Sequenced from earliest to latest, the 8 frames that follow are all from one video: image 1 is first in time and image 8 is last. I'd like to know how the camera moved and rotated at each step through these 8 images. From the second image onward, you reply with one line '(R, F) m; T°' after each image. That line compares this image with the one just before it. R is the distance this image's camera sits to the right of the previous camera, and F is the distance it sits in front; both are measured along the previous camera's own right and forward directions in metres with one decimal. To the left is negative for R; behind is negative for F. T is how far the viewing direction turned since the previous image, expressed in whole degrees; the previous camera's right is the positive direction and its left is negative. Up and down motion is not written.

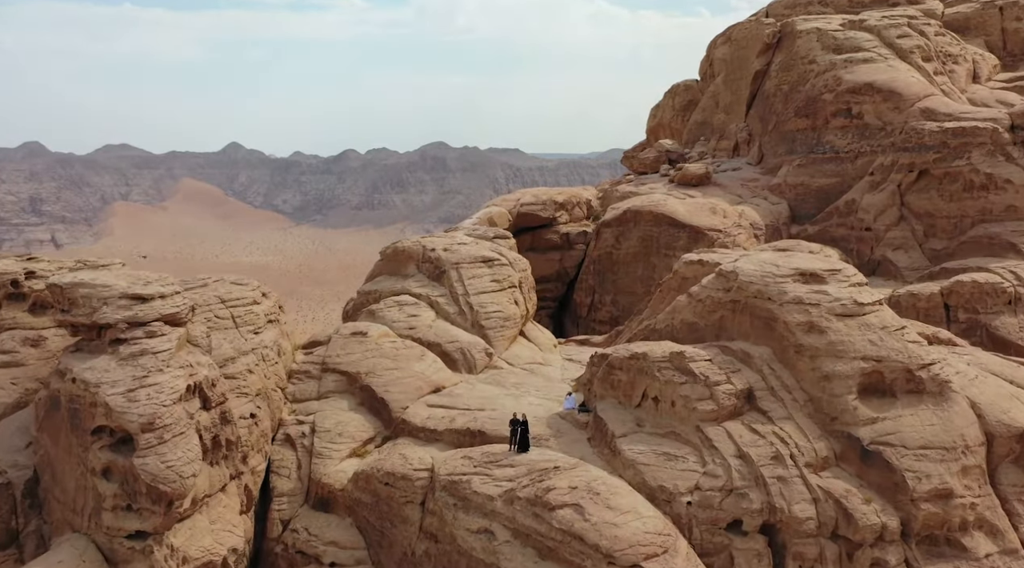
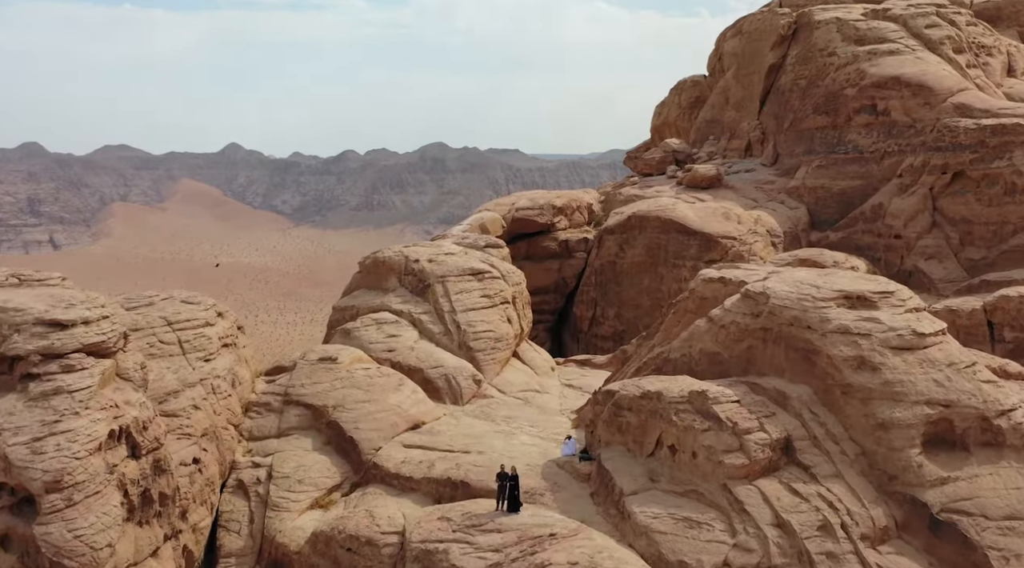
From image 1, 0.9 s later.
(+0.1, +1.9) m; 0°
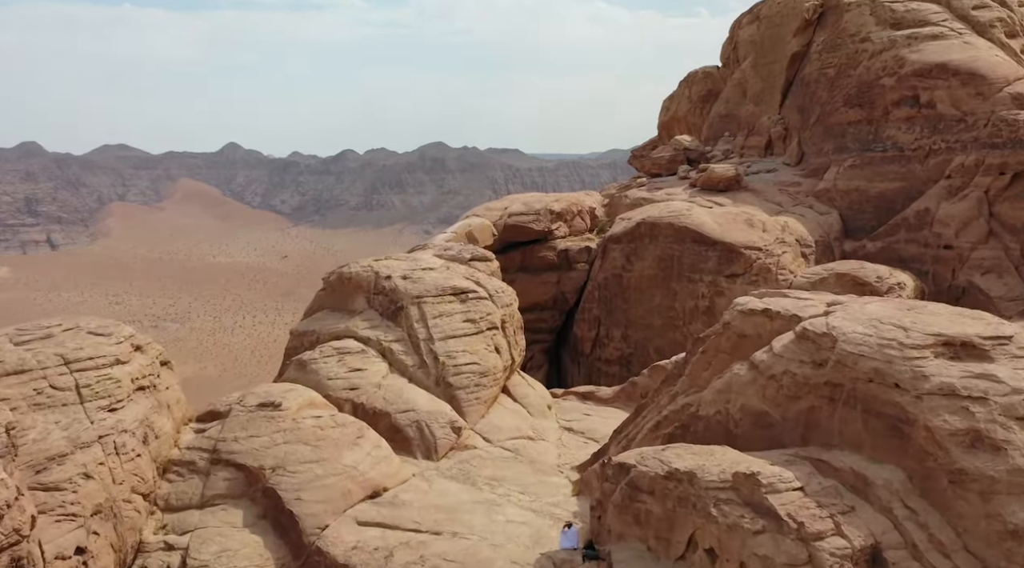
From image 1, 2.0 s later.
(+0.1, +2.6) m; 0°
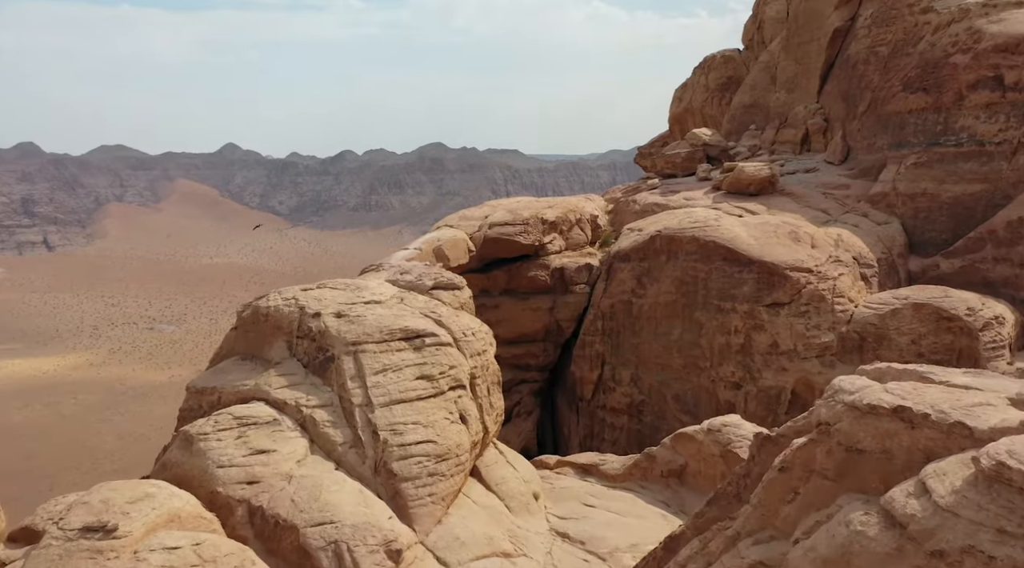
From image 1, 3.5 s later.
(+0.3, +3.8) m; 0°
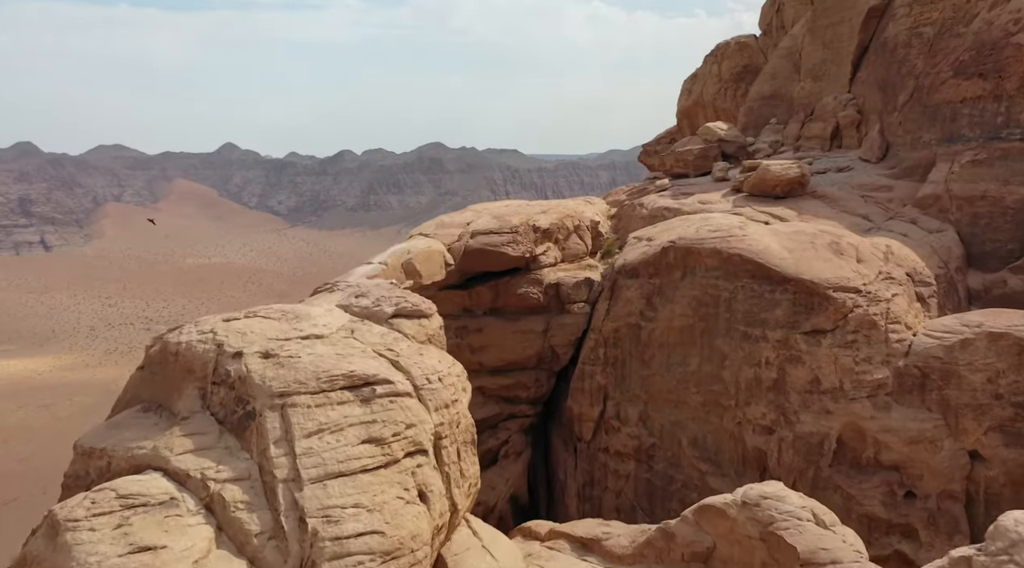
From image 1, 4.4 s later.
(+0.2, +2.3) m; 0°
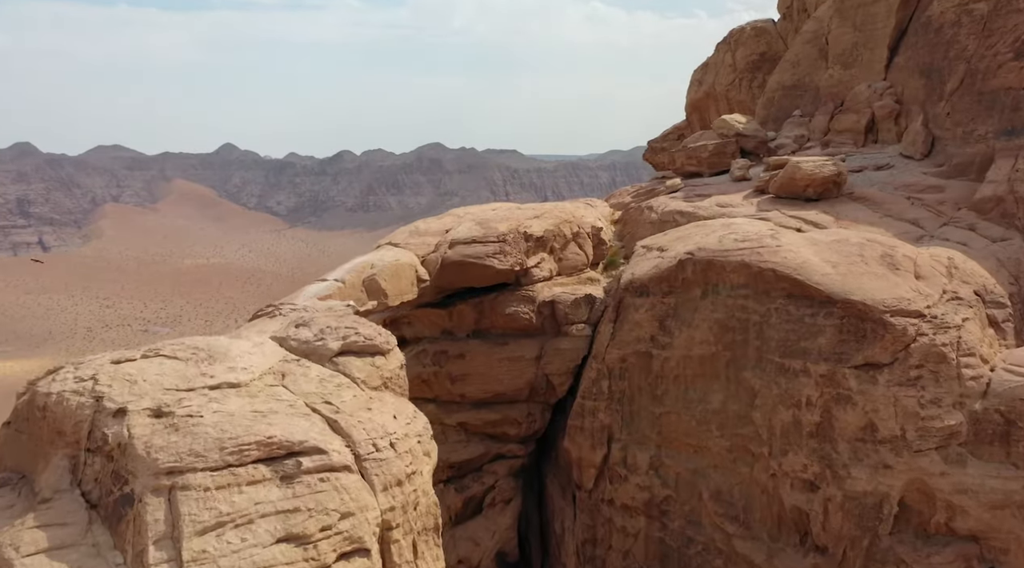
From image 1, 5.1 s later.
(+0.1, +2.0) m; 0°
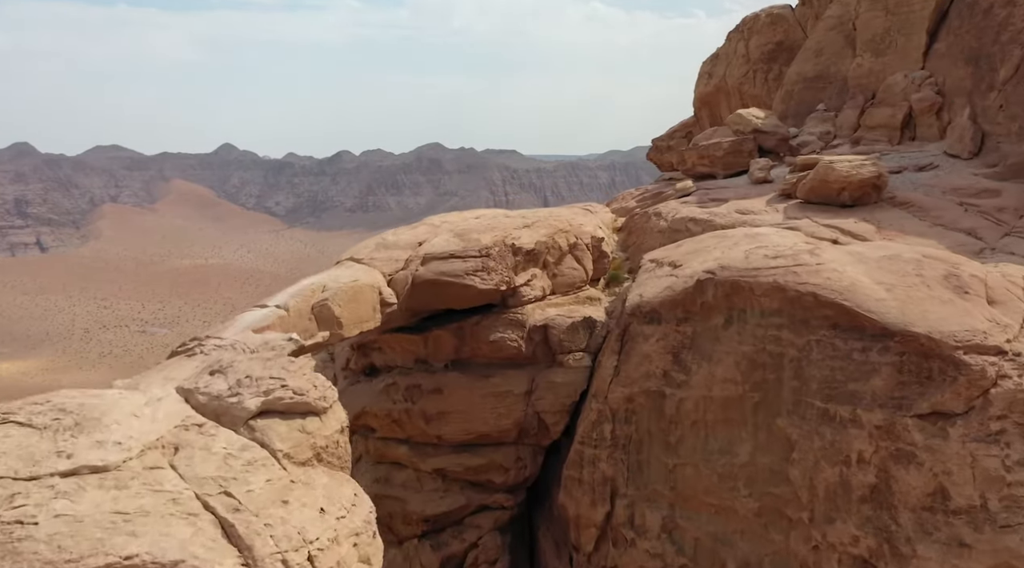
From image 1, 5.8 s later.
(+0.1, +1.7) m; 0°
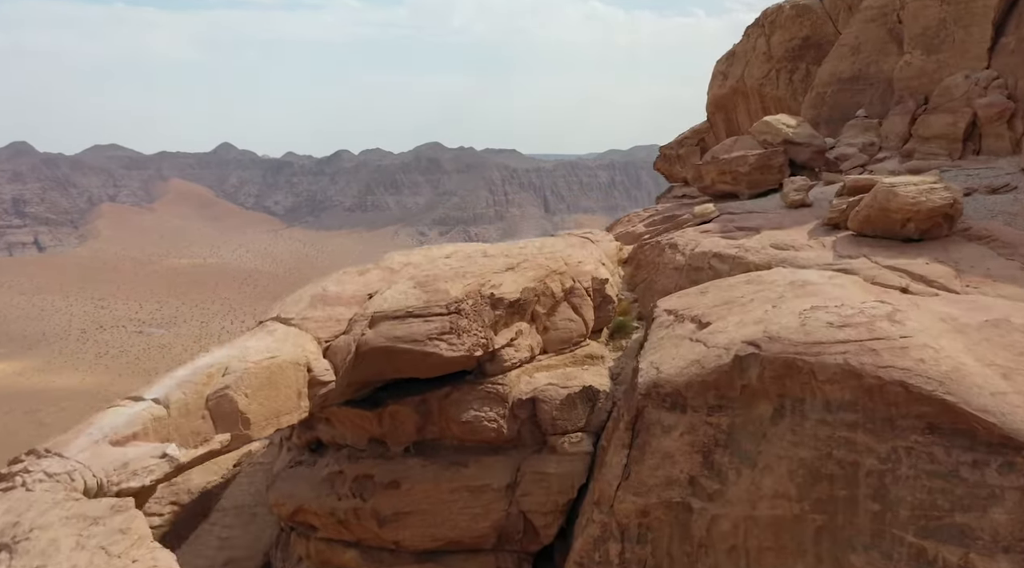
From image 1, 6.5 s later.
(+0.2, +2.2) m; 0°
